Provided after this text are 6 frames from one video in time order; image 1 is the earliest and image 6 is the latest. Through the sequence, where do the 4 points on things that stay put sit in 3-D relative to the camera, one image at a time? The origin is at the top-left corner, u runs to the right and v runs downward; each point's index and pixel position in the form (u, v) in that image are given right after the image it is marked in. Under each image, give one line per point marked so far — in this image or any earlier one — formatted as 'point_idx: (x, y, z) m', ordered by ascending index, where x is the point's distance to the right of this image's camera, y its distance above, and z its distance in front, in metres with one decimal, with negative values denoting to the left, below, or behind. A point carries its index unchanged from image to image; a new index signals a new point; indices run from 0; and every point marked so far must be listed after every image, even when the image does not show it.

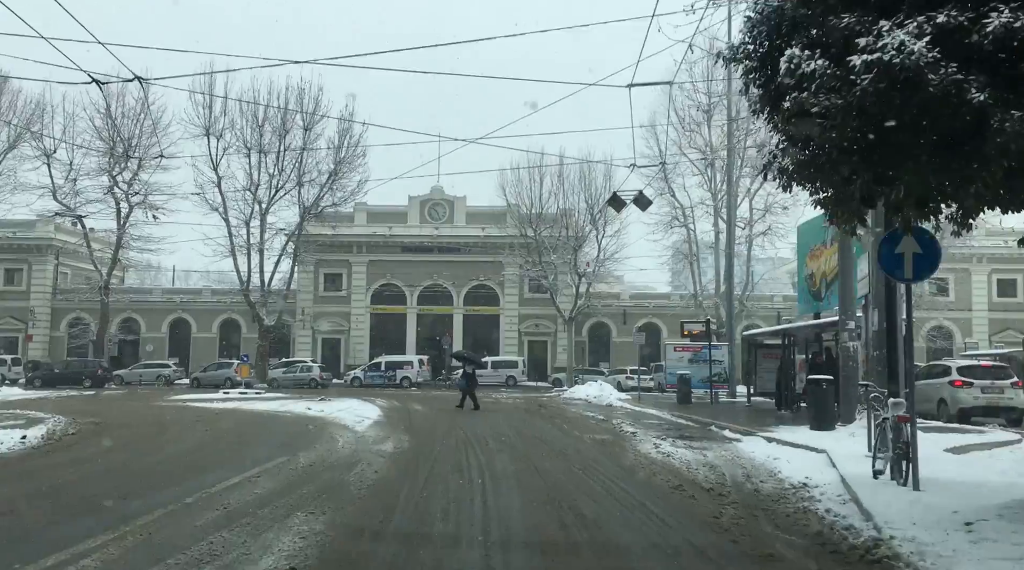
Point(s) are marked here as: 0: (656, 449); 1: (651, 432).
0: (+2.2, -2.5, +14.1) m
1: (+2.7, -2.8, +17.9) m
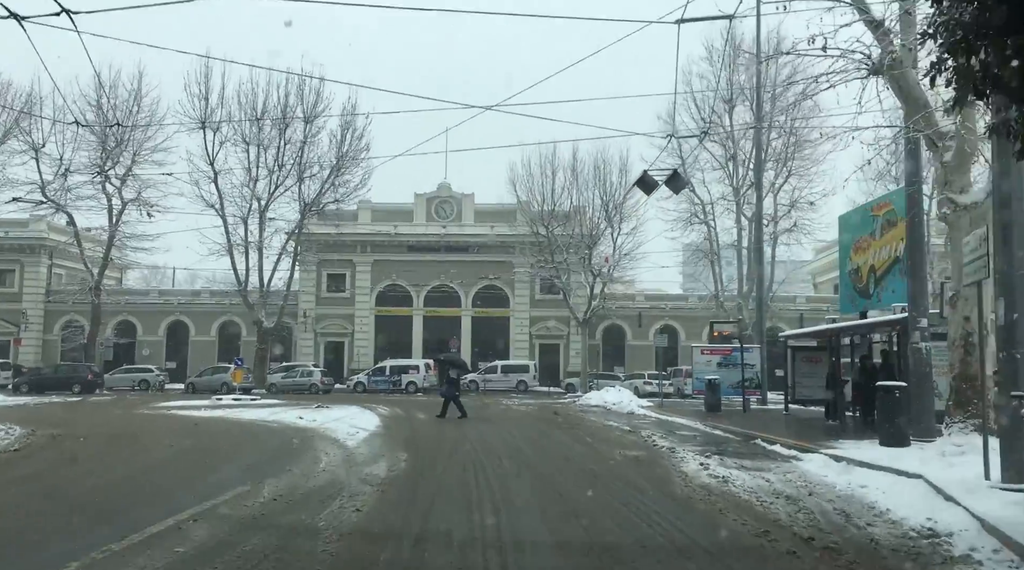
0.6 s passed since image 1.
0: (+2.4, -2.3, +11.7) m
1: (+2.9, -2.7, +15.5) m
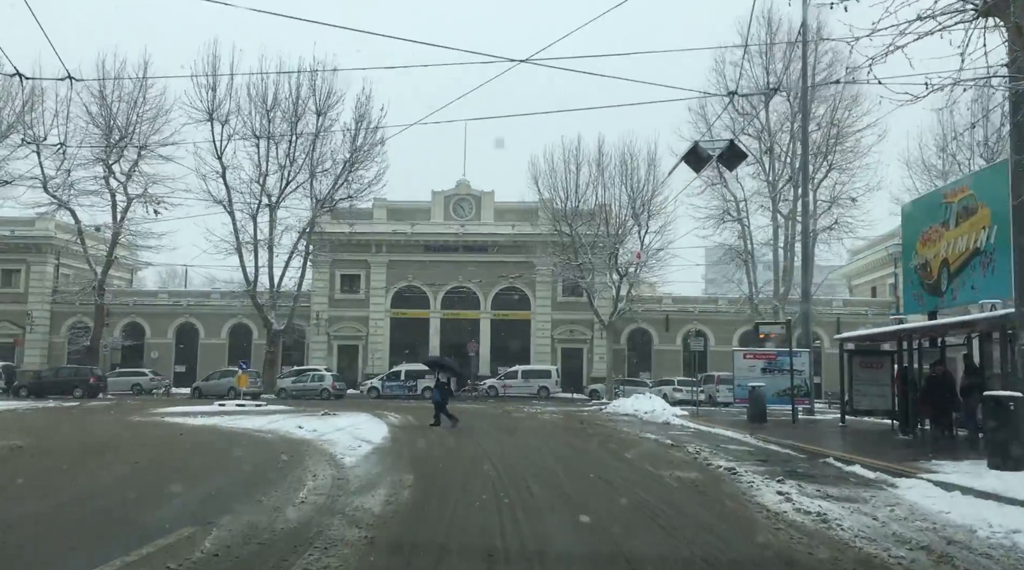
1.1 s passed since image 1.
0: (+2.7, -2.2, +9.3) m
1: (+3.3, -2.5, +13.1) m
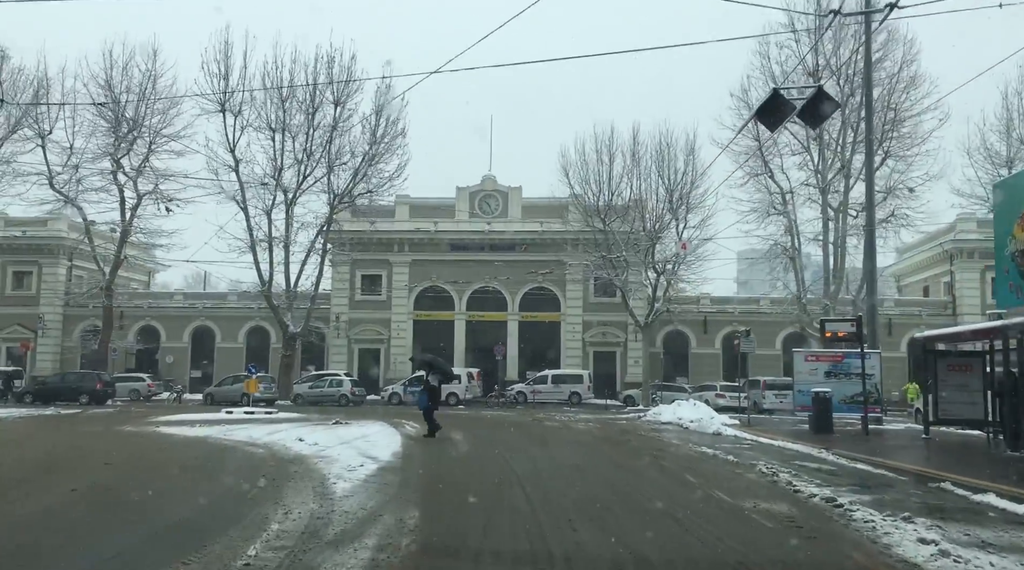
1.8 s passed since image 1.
0: (+3.0, -1.9, +6.6) m
1: (+3.7, -2.3, +10.4) m
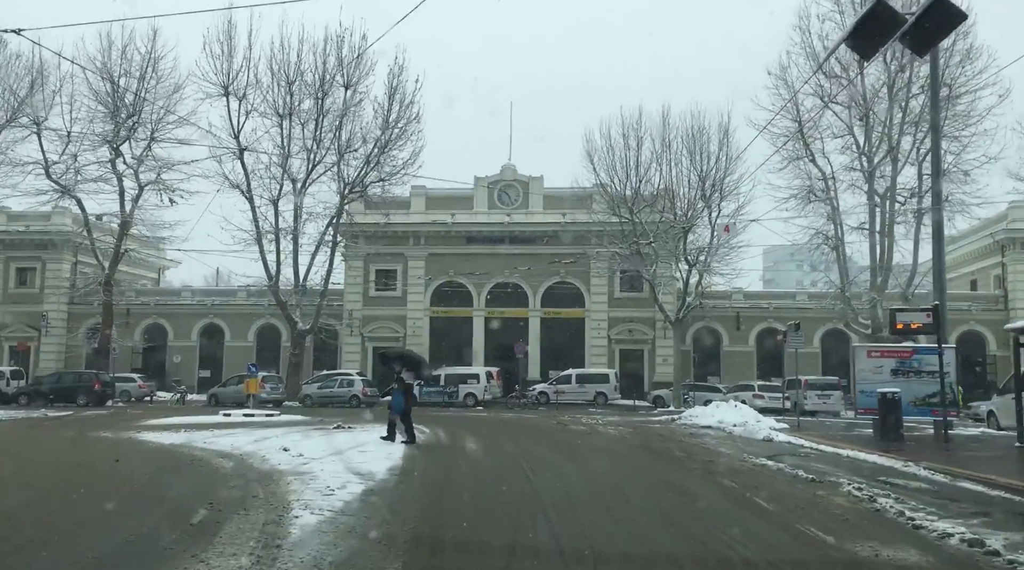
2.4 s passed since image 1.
0: (+3.1, -1.6, +4.0) m
1: (+3.9, -2.0, +7.7) m
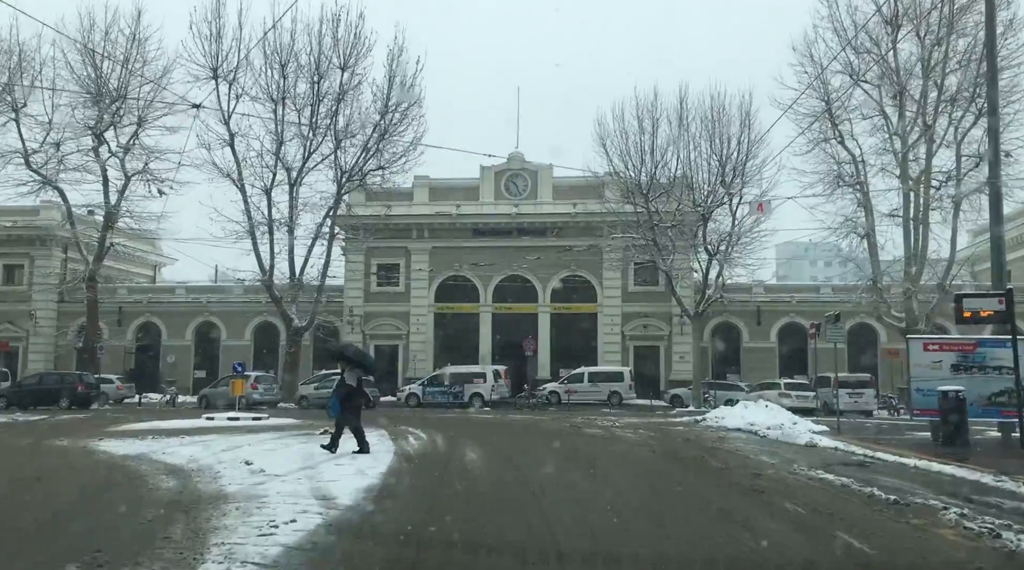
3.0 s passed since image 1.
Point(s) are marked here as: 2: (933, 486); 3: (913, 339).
0: (+3.1, -1.4, +1.7) m
1: (+3.9, -1.8, +5.4) m
2: (+4.9, -2.4, +10.8) m
3: (+7.3, -1.0, +16.9) m
